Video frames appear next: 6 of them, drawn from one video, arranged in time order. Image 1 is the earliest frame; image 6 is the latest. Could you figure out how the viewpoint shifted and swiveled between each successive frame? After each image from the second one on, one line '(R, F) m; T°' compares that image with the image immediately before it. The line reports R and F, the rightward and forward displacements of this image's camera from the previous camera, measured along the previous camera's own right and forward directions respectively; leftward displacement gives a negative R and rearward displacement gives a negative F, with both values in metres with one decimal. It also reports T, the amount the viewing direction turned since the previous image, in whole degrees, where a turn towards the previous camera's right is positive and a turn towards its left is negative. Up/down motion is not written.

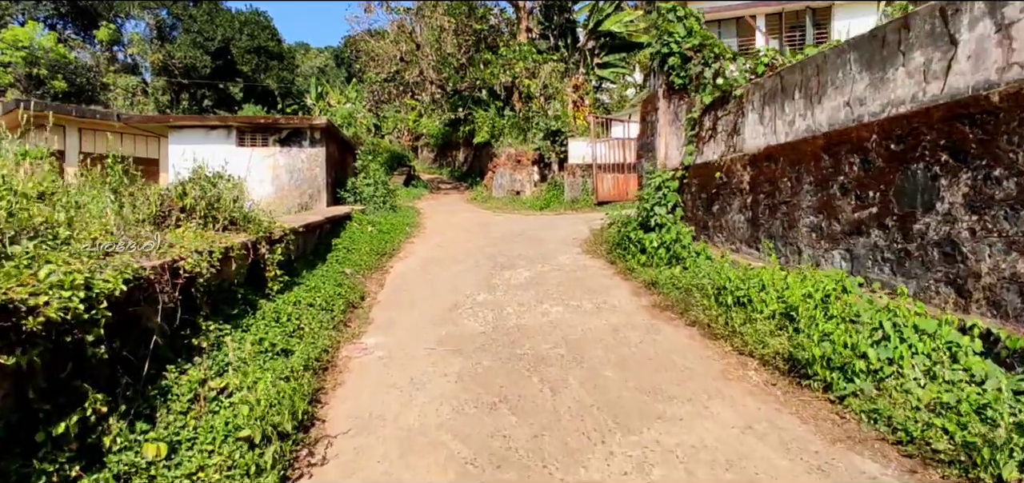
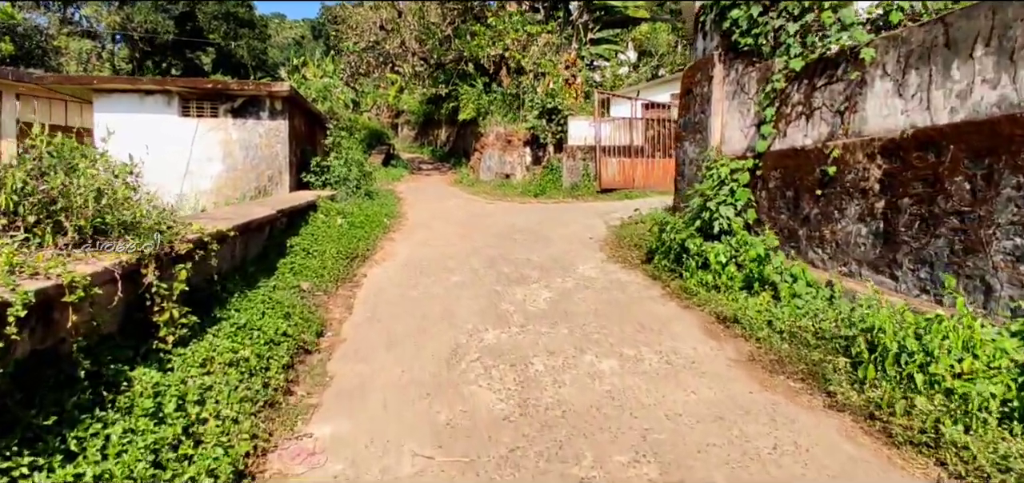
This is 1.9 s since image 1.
(-0.4, +2.1) m; +2°
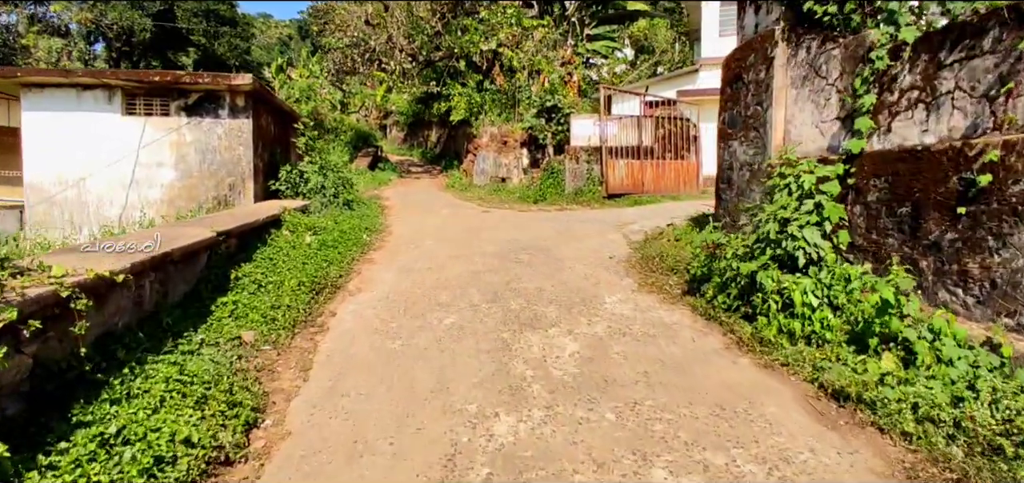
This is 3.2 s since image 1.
(-0.2, +1.5) m; +1°
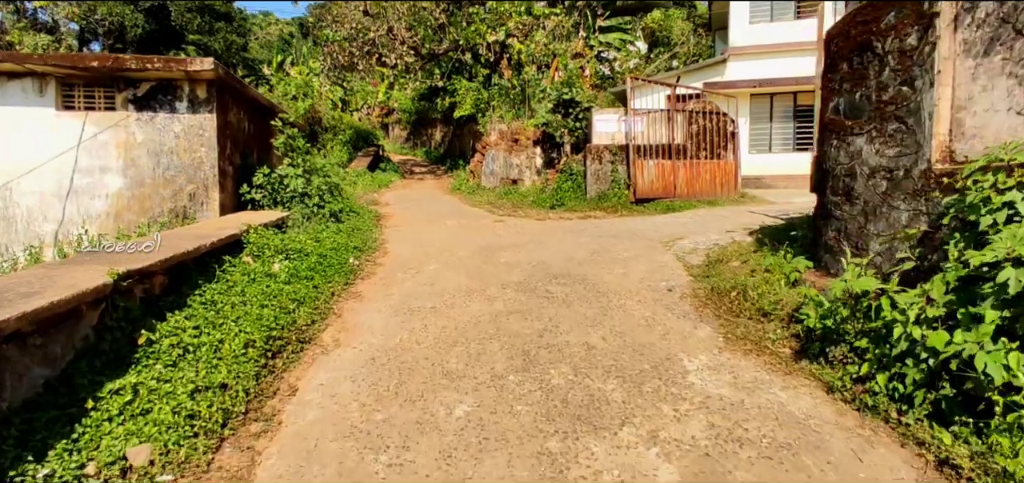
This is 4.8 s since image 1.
(-0.2, +1.7) m; 0°
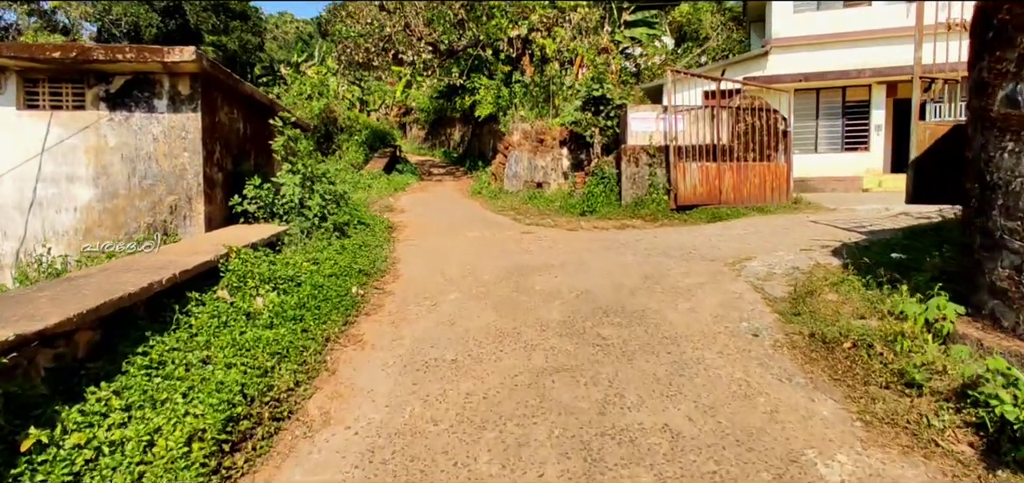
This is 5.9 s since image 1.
(-0.2, +1.2) m; -2°
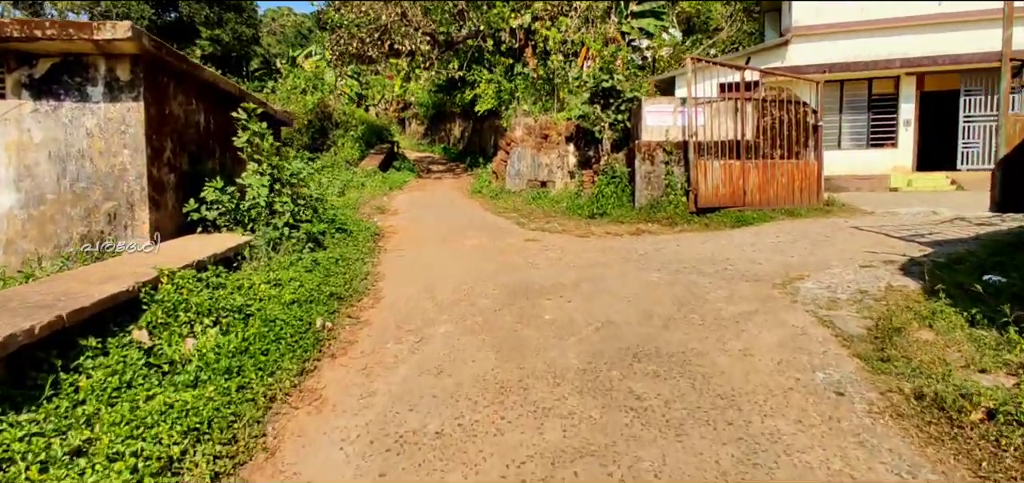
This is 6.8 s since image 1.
(0.0, +1.1) m; 0°
